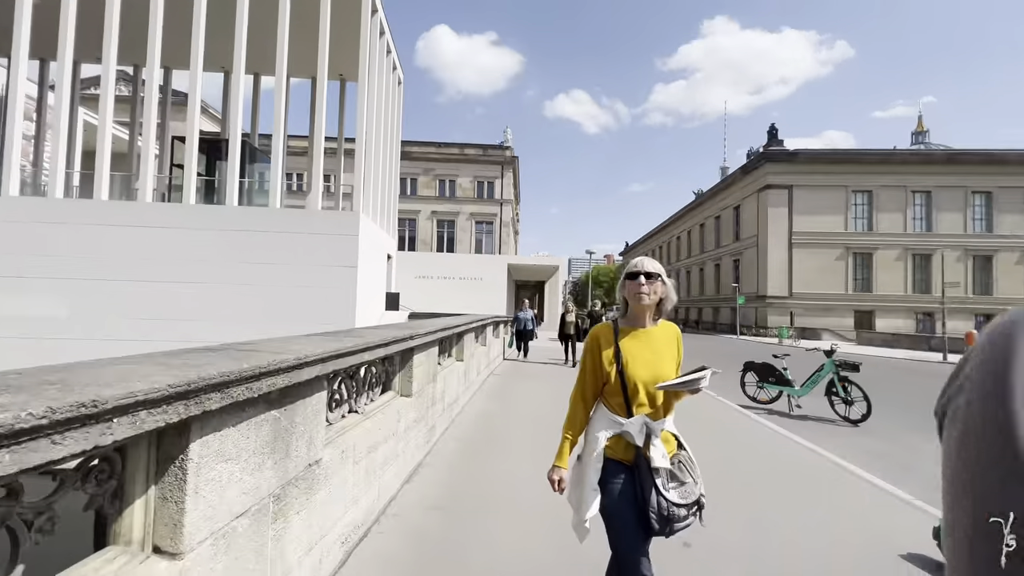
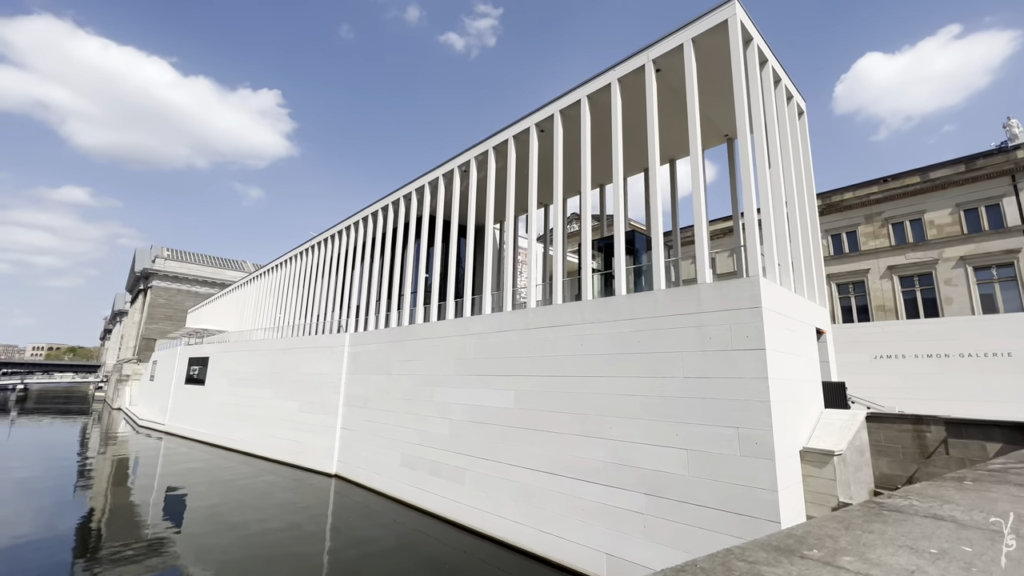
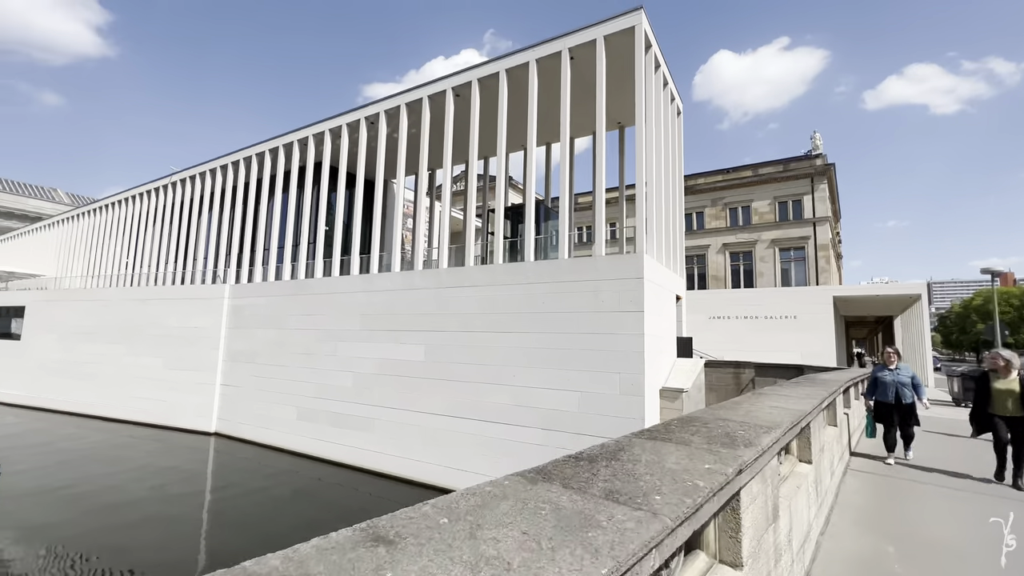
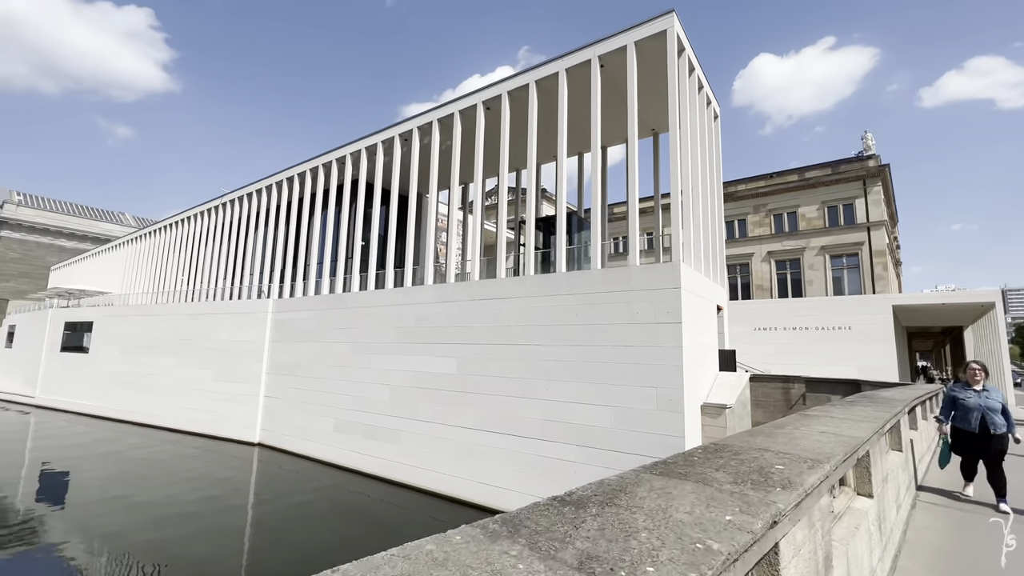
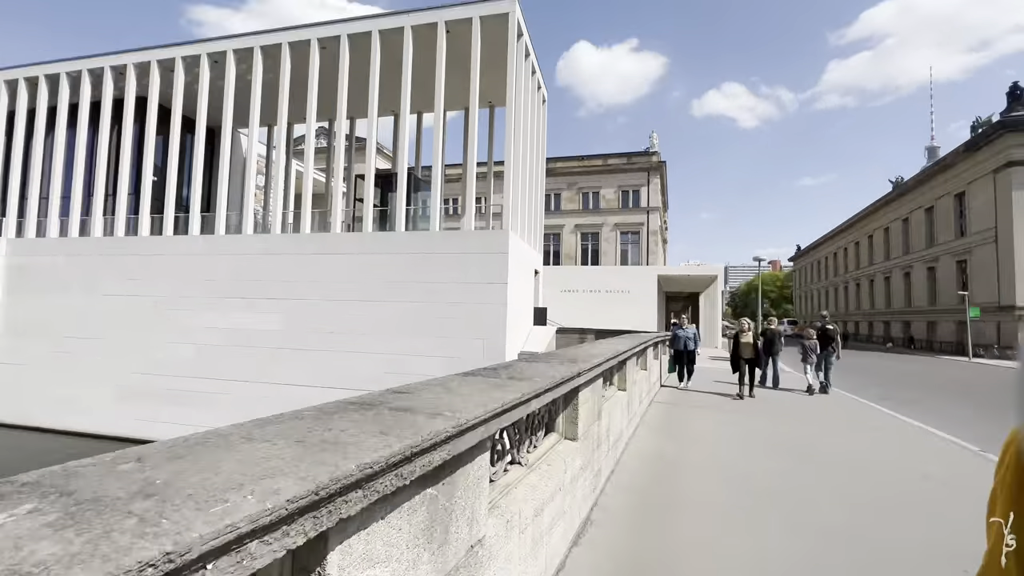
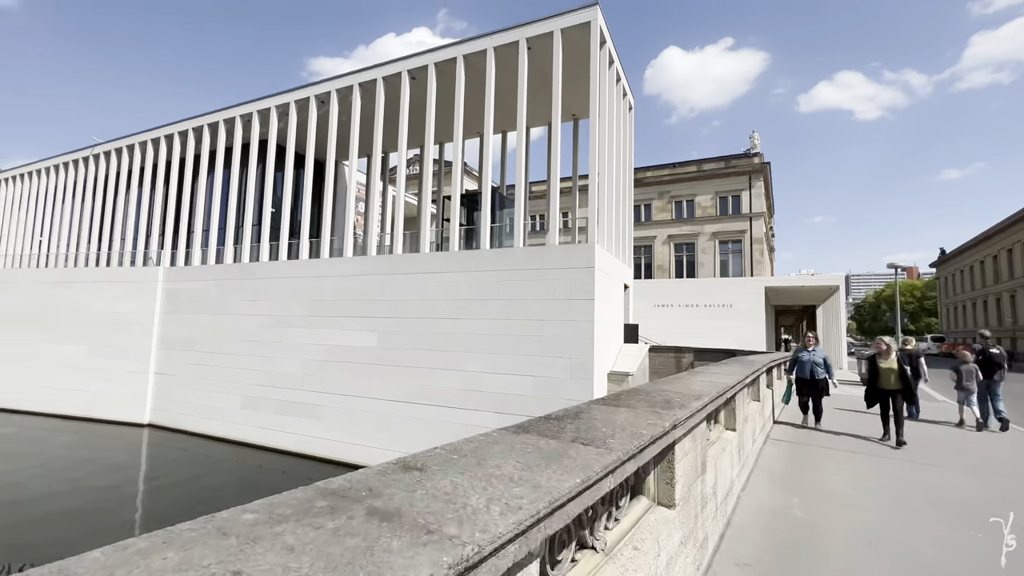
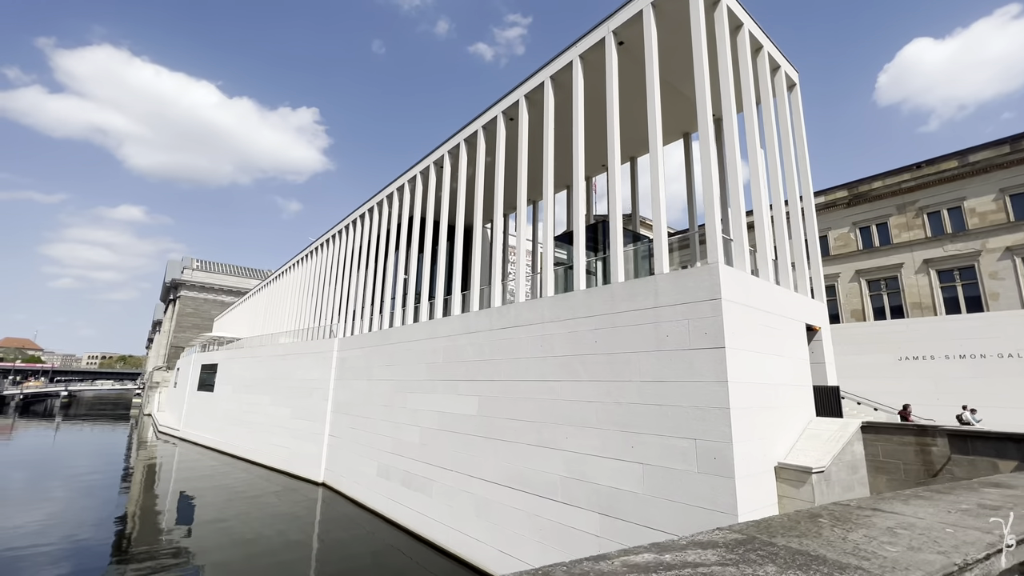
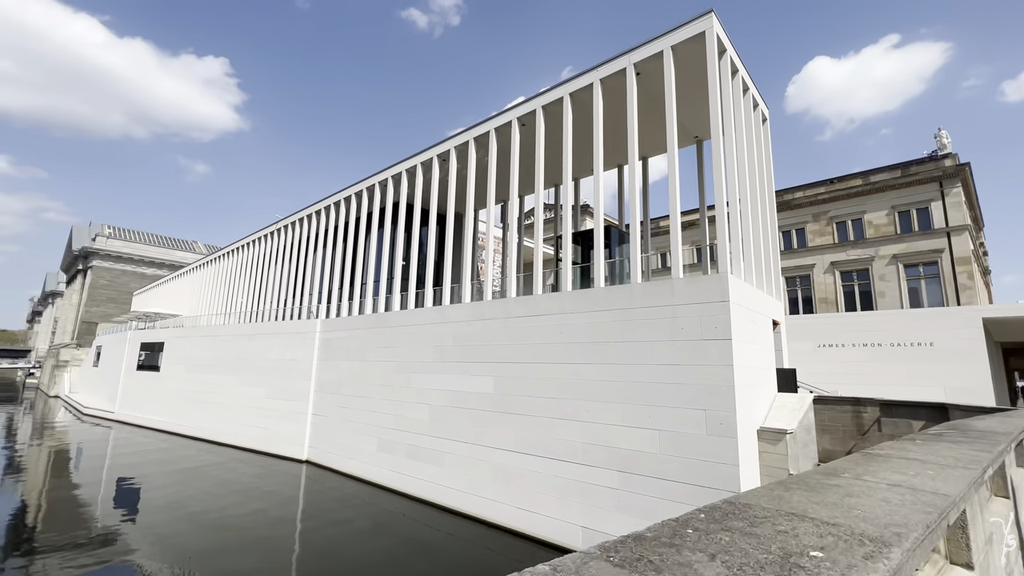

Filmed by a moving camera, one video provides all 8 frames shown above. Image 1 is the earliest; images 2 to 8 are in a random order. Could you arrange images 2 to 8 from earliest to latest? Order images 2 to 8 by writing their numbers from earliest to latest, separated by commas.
5, 6, 3, 4, 8, 2, 7
